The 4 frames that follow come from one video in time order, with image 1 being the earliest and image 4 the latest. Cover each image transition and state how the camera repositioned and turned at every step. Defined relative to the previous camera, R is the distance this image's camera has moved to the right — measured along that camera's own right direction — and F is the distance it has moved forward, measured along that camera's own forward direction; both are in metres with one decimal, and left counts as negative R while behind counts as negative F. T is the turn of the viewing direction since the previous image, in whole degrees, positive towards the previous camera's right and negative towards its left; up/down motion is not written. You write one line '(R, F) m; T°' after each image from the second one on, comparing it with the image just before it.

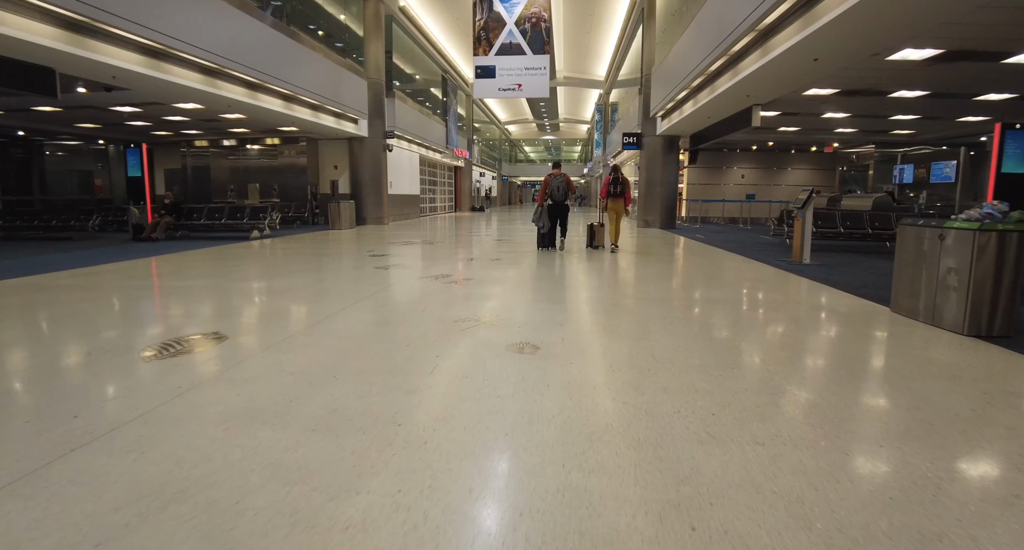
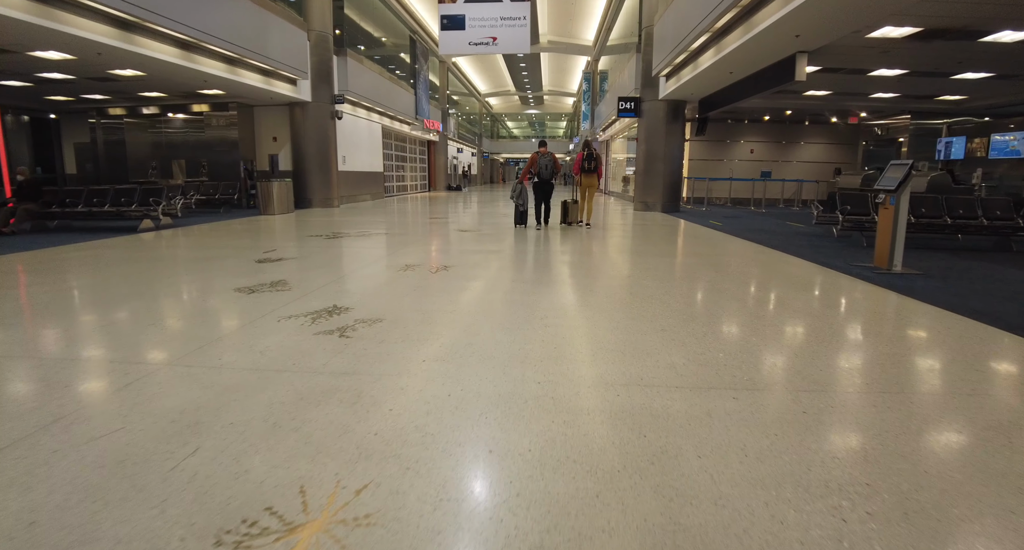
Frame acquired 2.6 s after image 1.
(+0.3, +2.4) m; +2°
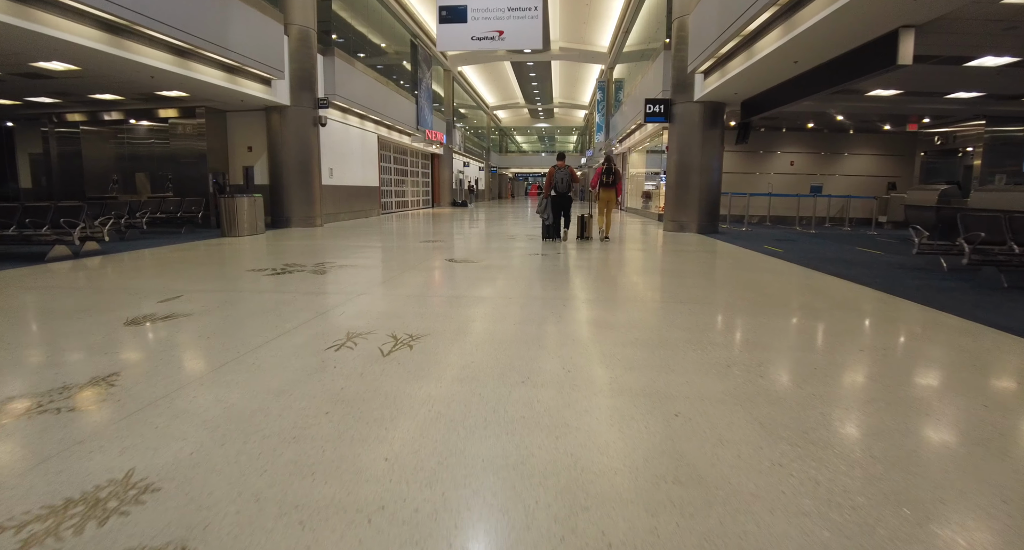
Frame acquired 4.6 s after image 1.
(0.0, +1.9) m; -1°
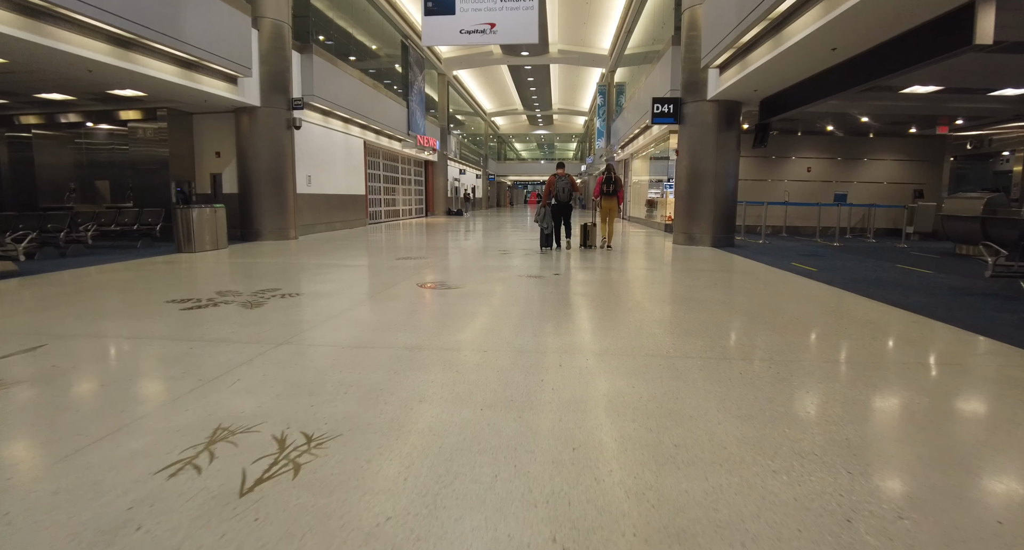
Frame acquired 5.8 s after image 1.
(+0.1, +1.1) m; 0°
